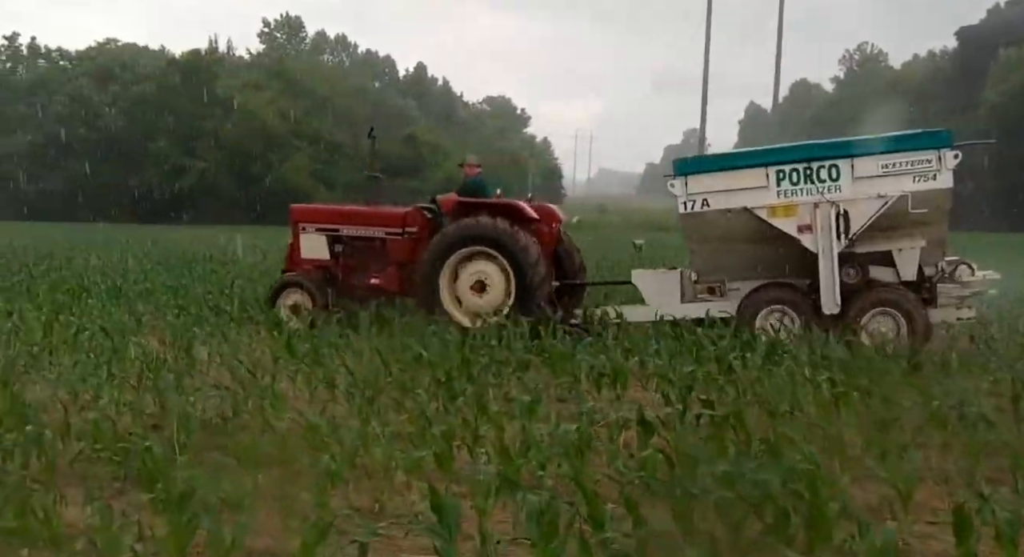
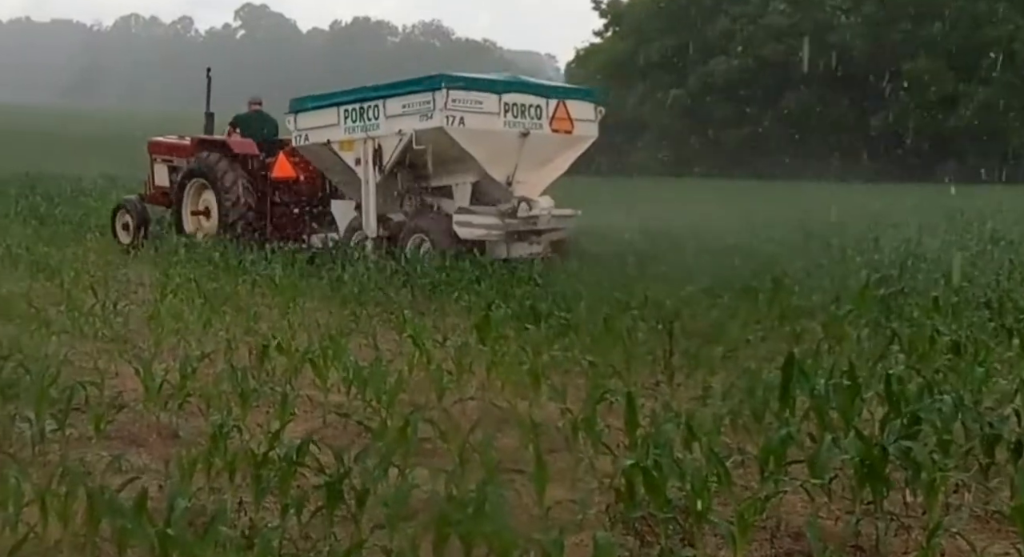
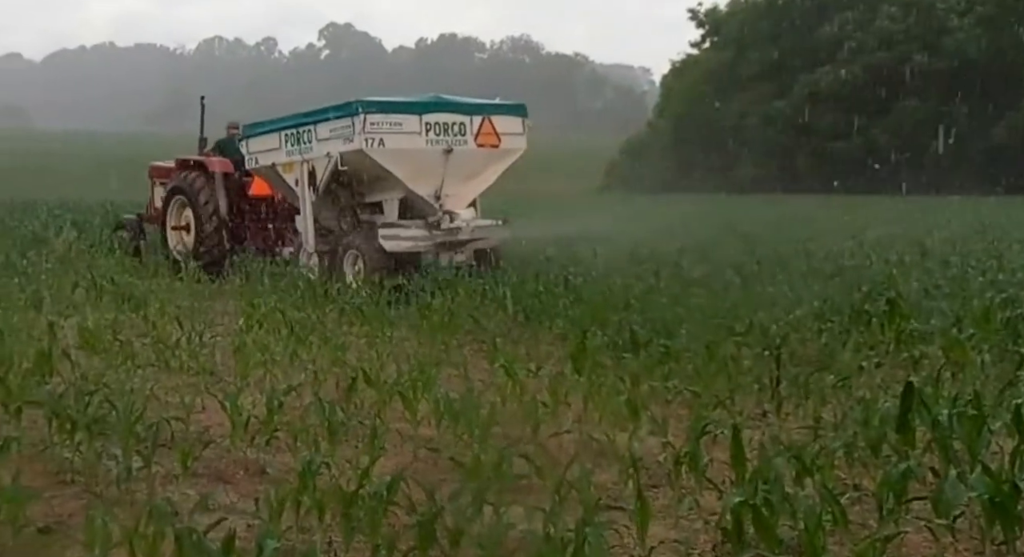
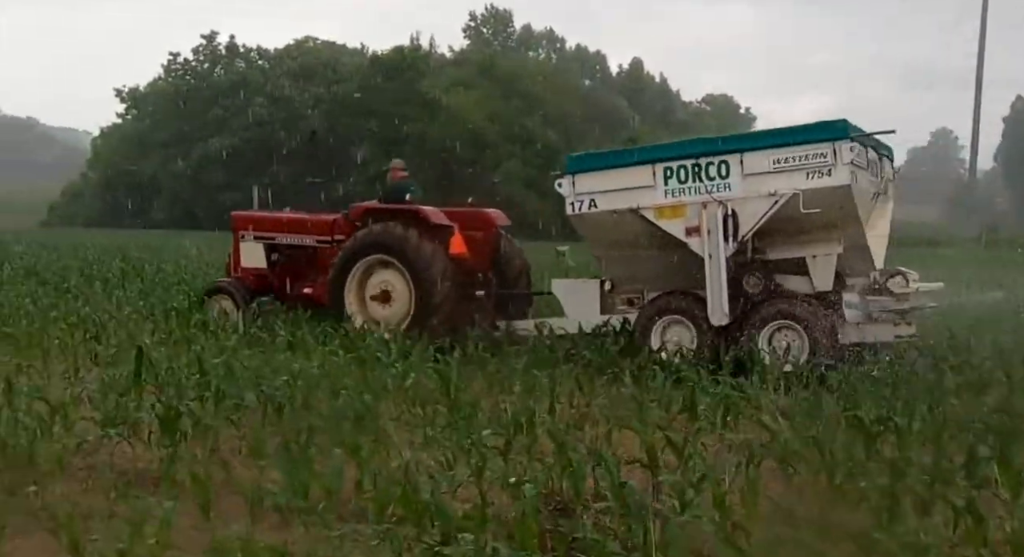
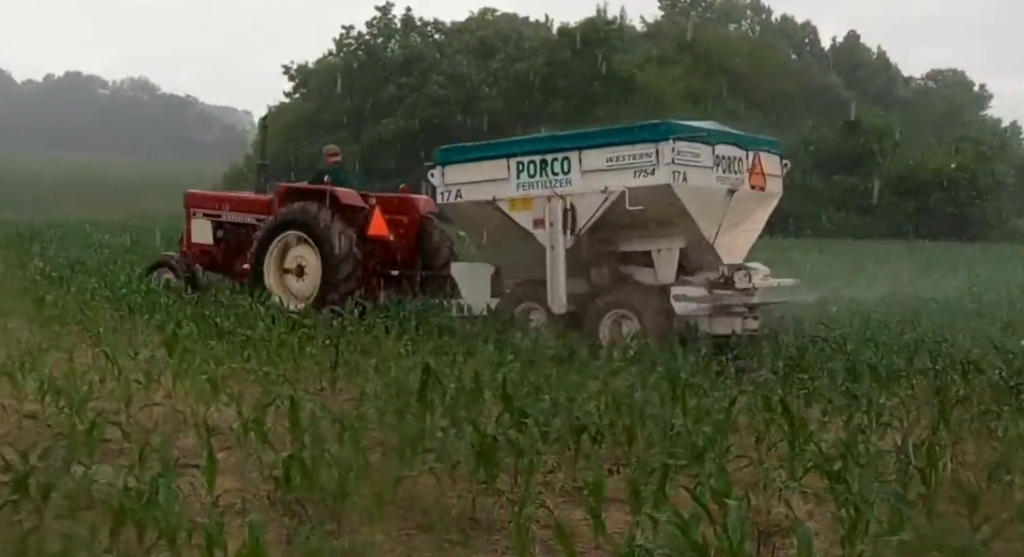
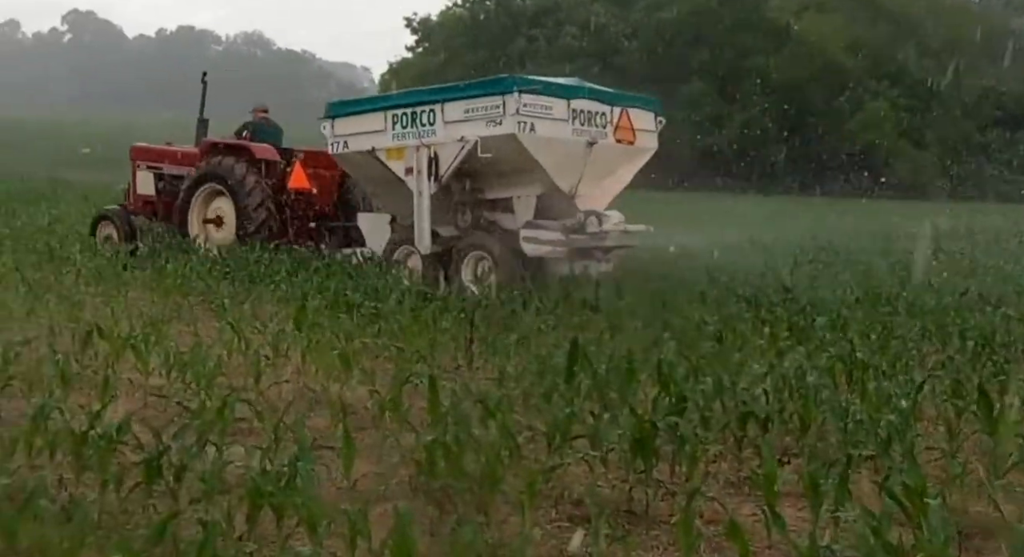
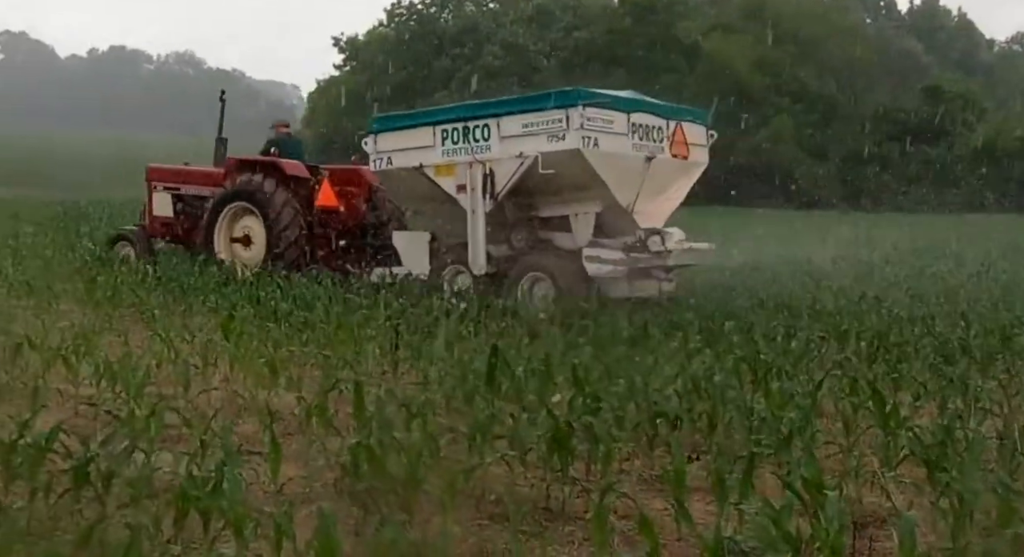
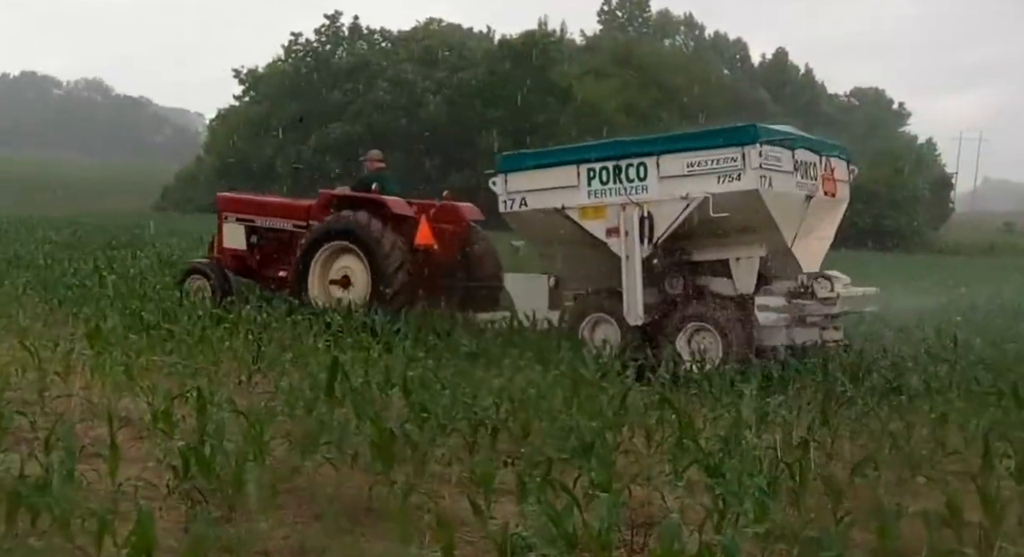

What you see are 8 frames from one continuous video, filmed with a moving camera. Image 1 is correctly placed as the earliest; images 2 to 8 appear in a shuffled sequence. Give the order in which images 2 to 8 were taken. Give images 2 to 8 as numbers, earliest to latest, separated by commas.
4, 8, 5, 7, 6, 2, 3
